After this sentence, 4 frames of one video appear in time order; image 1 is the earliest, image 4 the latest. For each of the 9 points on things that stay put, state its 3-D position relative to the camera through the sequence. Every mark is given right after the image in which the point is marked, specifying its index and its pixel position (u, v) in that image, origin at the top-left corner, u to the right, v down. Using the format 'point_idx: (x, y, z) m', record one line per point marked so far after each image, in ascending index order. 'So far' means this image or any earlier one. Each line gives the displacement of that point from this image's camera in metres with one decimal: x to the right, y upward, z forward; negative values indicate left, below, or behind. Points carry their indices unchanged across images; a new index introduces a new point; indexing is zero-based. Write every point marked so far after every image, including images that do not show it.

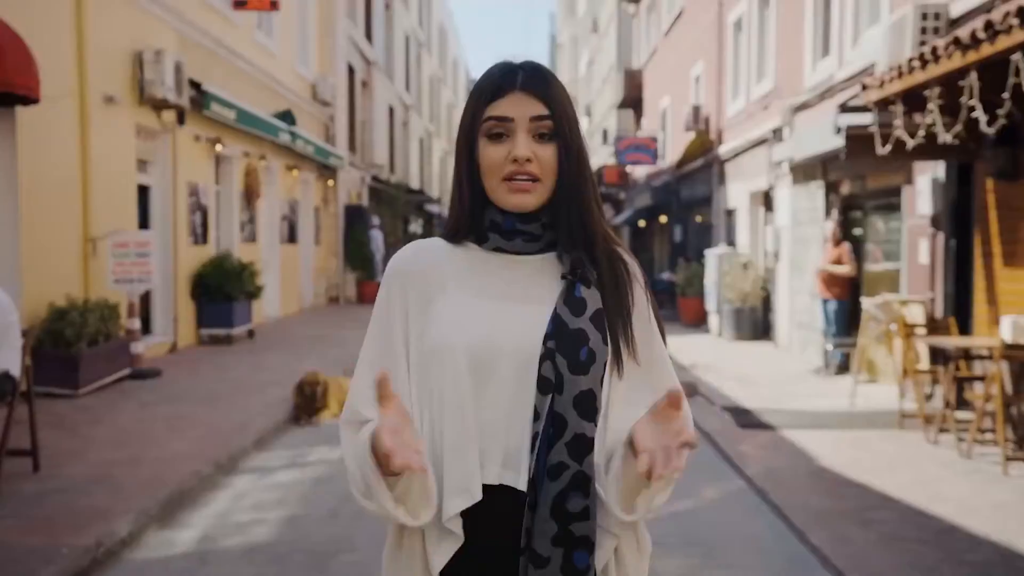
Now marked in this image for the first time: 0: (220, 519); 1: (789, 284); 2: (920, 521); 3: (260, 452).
0: (-1.7, -1.4, +5.4) m
1: (+4.0, +0.1, +13.3) m
2: (+2.3, -1.3, +5.2) m
3: (-1.9, -1.3, +7.1) m
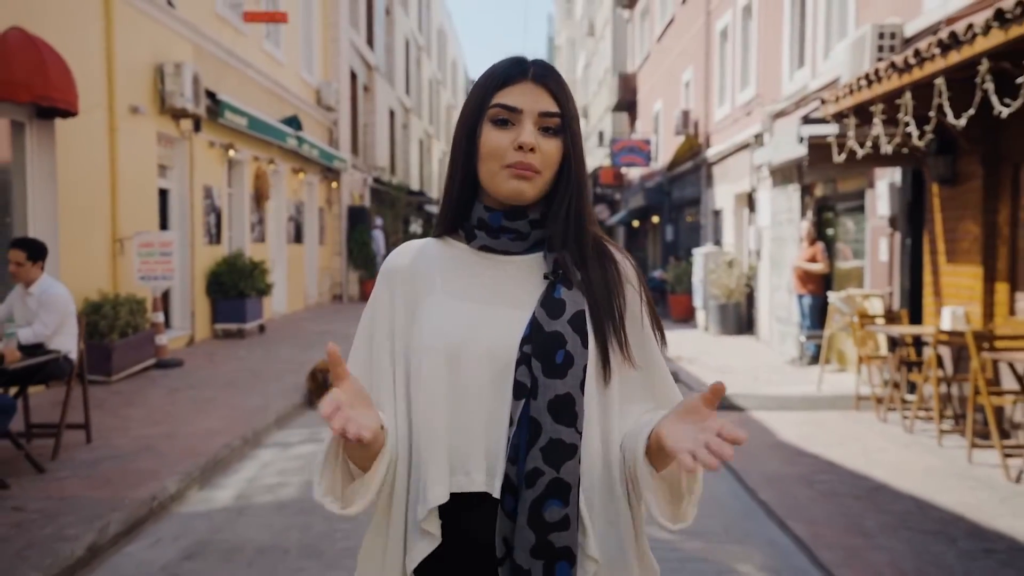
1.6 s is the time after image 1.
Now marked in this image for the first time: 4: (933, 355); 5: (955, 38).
0: (-1.8, -1.3, +6.2) m
1: (+4.0, +0.1, +14.1) m
2: (+2.3, -1.3, +6.0) m
3: (-2.0, -1.2, +7.9) m
4: (+3.3, -0.5, +7.1) m
5: (+2.7, +1.5, +5.6) m
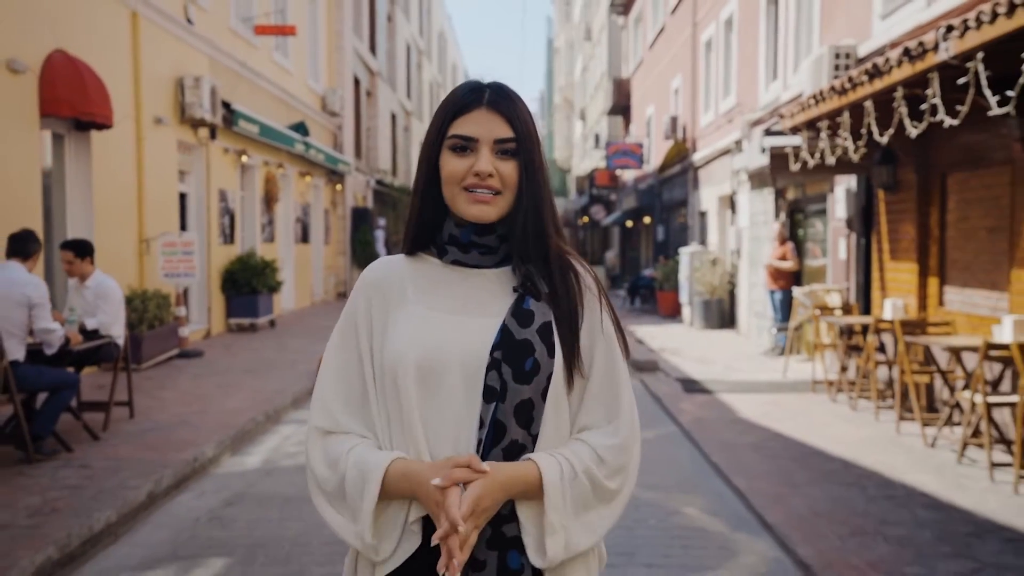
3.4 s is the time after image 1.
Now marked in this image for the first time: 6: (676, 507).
0: (-1.8, -1.3, +7.2) m
1: (+3.9, +0.2, +15.1) m
2: (+2.2, -1.2, +7.0) m
3: (-2.1, -1.2, +8.9) m
4: (+3.2, -0.5, +8.1) m
5: (+2.6, +1.6, +6.6) m
6: (+1.0, -1.3, +5.5) m
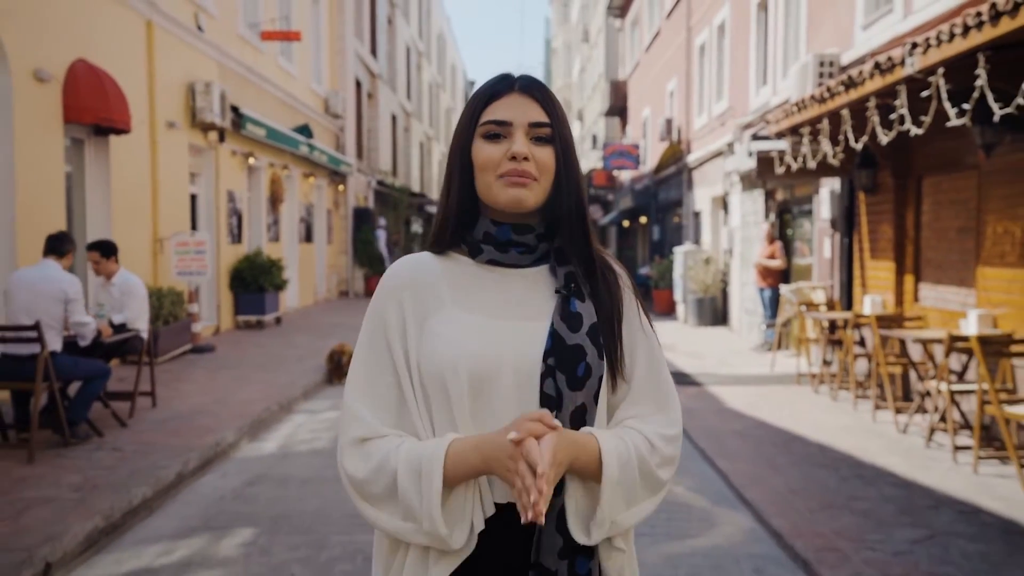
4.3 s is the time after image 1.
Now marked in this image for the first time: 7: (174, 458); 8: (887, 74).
0: (-1.8, -1.2, +7.7) m
1: (+3.9, +0.2, +15.6) m
2: (+2.2, -1.2, +7.4) m
3: (-2.1, -1.2, +9.4) m
4: (+3.2, -0.4, +8.6) m
5: (+2.6, +1.6, +7.1) m
6: (+1.0, -1.3, +6.0) m
7: (-2.3, -1.2, +6.3) m
8: (+2.6, +1.5, +6.4) m
